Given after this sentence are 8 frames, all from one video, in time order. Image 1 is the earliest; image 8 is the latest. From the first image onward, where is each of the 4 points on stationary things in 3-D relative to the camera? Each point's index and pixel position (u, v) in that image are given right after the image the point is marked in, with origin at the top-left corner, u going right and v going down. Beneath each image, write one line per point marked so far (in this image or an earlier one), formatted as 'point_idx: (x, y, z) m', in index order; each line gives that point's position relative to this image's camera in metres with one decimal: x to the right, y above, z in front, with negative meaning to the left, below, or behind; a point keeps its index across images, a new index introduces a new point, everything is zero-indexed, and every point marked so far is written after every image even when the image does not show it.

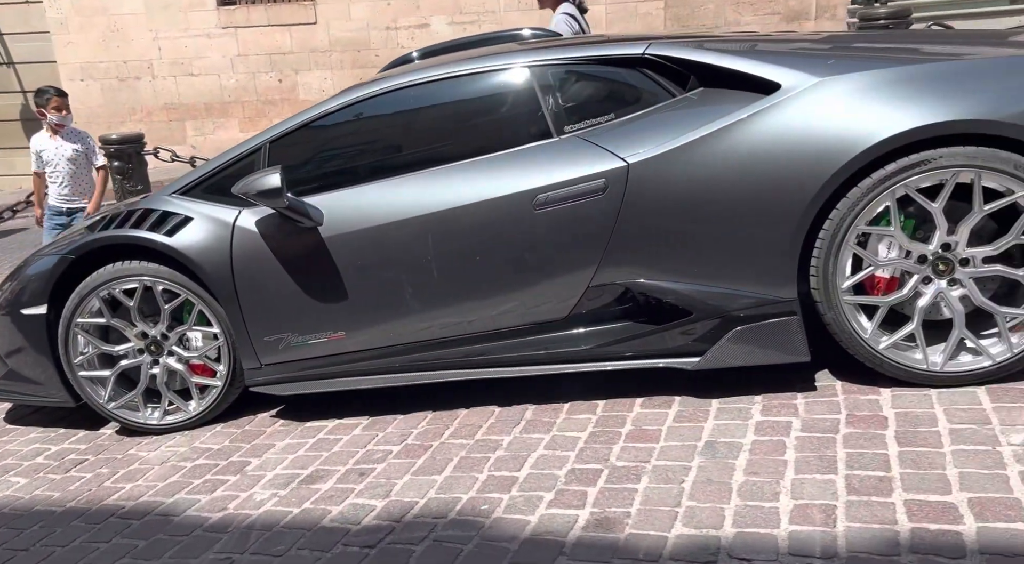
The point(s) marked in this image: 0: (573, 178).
0: (+0.3, +0.4, +4.1) m
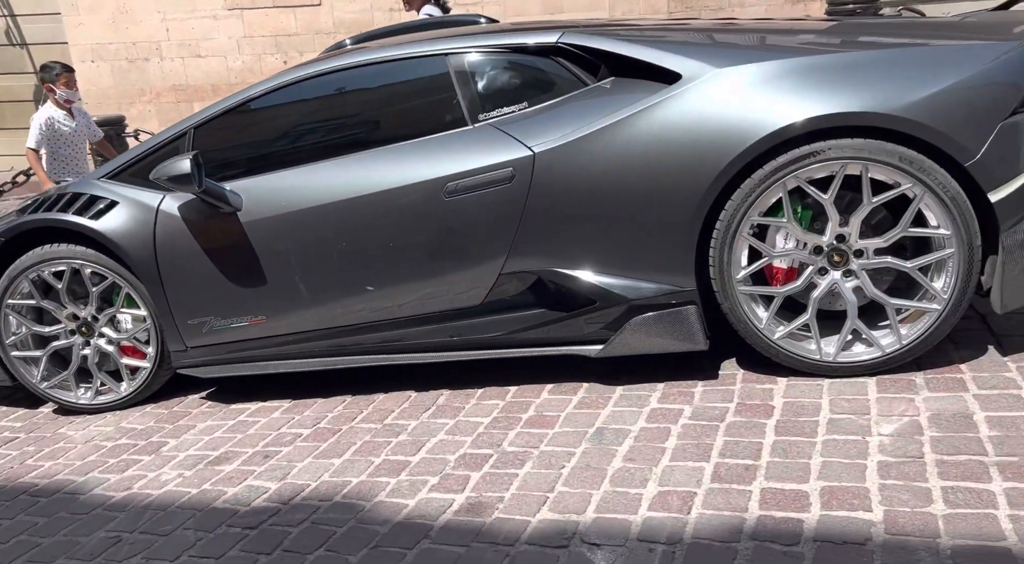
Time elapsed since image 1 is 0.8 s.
0: (-0.1, +0.5, +4.1) m
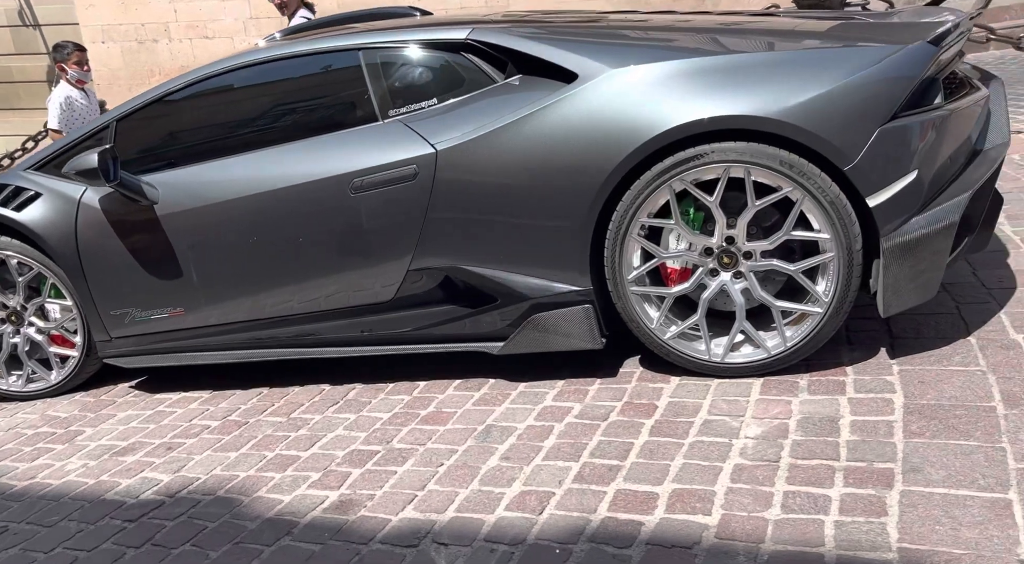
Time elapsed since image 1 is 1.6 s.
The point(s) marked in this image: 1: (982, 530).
0: (-0.5, +0.5, +4.2) m
1: (+1.2, -0.6, +2.6) m
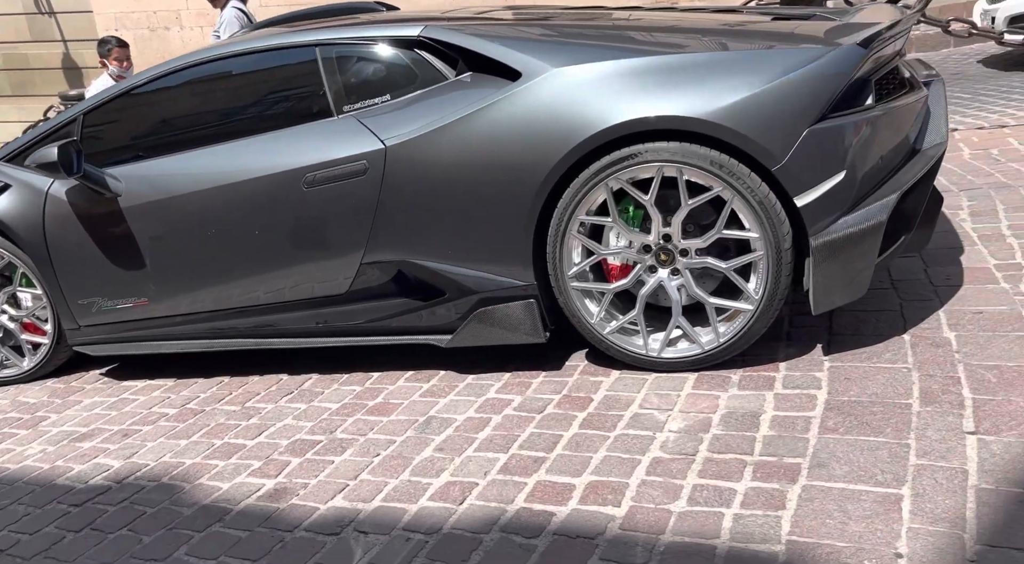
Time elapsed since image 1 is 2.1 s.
0: (-0.7, +0.5, +4.3) m
1: (+0.9, -0.6, +2.7) m
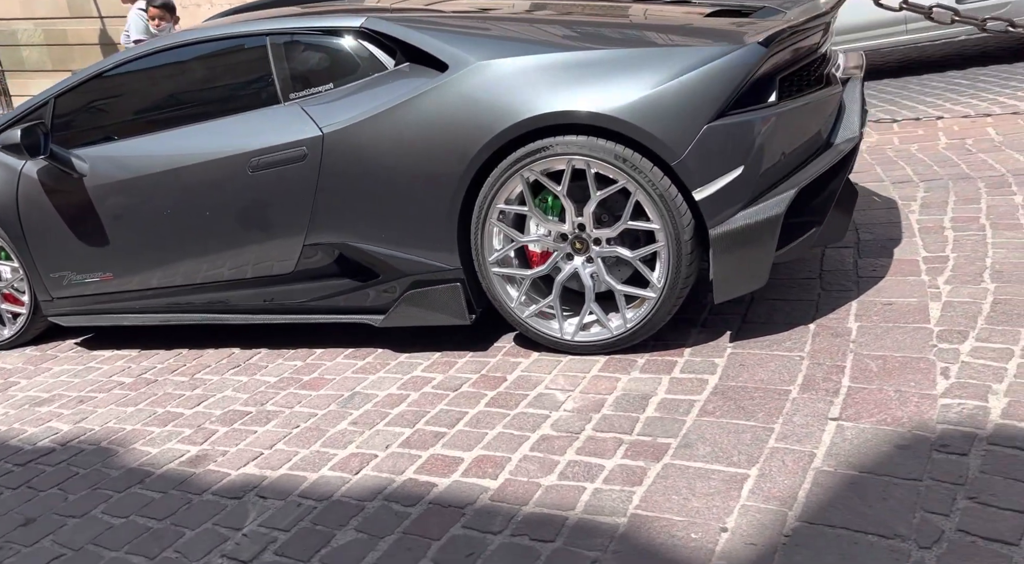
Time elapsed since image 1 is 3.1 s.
0: (-1.0, +0.6, +4.5) m
1: (+0.5, -0.6, +2.9) m
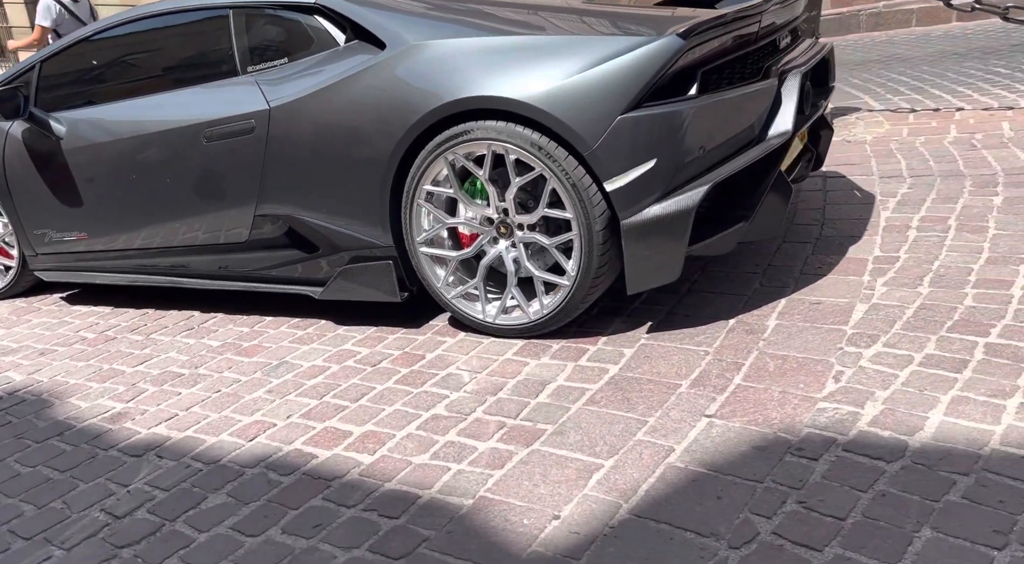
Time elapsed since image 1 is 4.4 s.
0: (-1.3, +0.7, +4.6) m
1: (+0.1, -0.6, +3.0) m
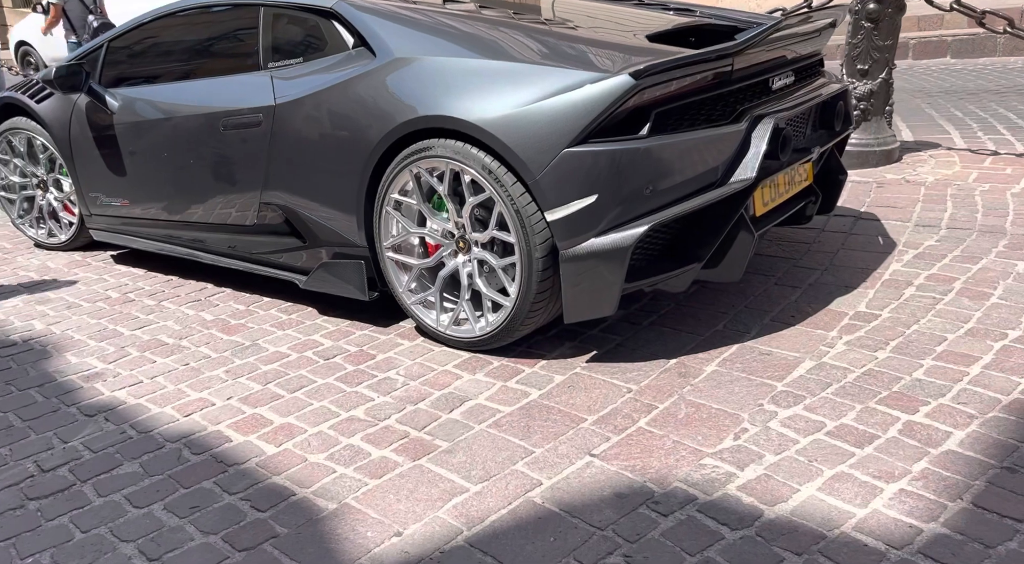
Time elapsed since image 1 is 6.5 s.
0: (-1.3, +0.8, +4.9) m
1: (-0.3, -0.7, +3.1) m
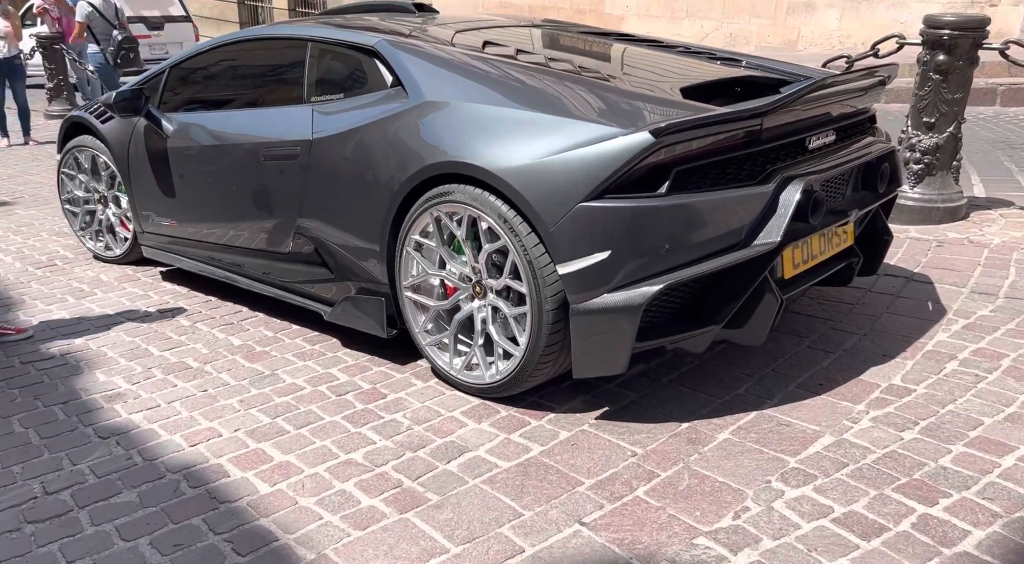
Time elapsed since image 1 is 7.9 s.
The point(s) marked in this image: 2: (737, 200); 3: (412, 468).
0: (-1.1, +0.7, +5.0) m
1: (-0.4, -0.8, +3.1) m
2: (+0.9, +0.3, +3.8) m
3: (-0.3, -0.7, +3.7) m
